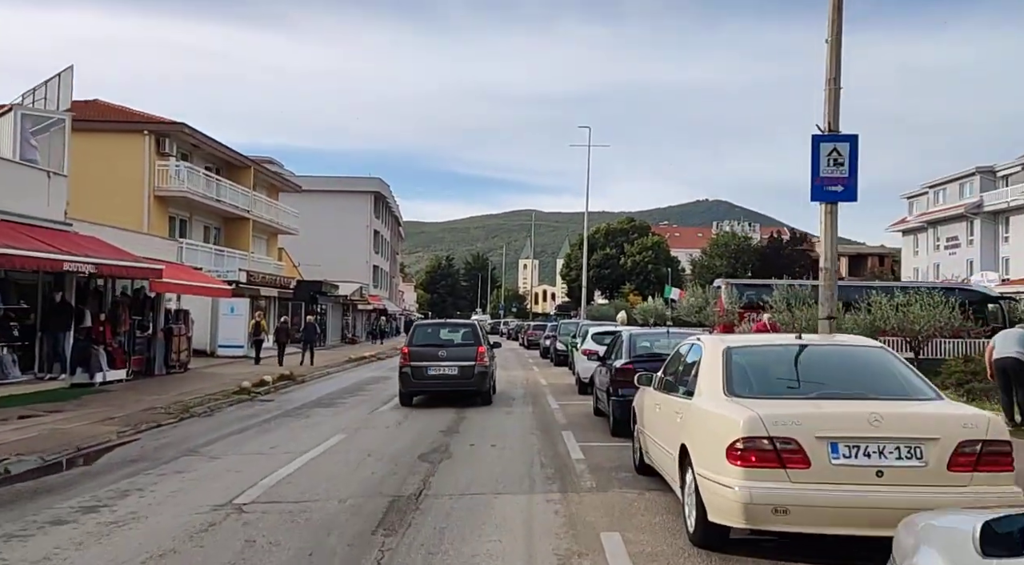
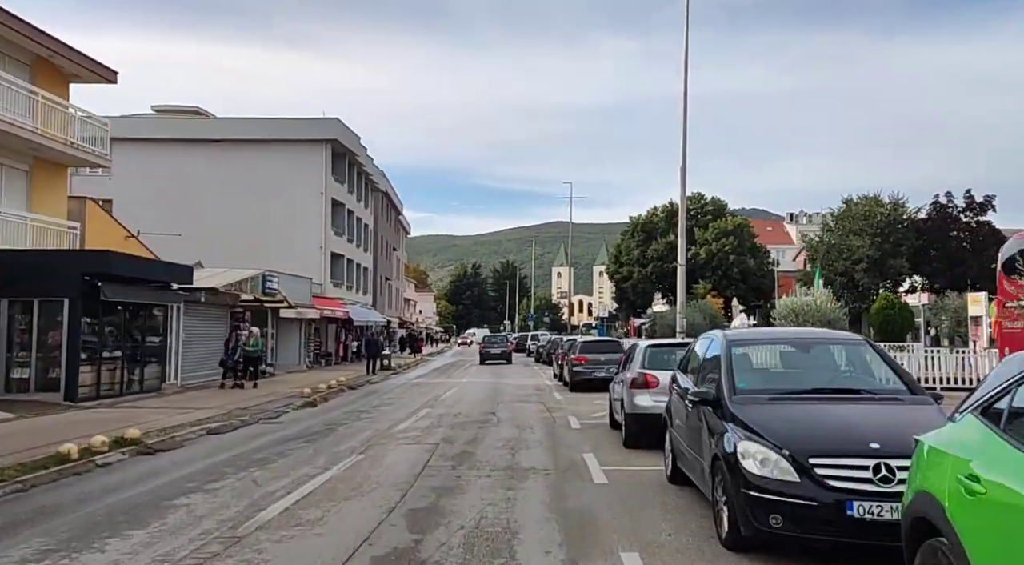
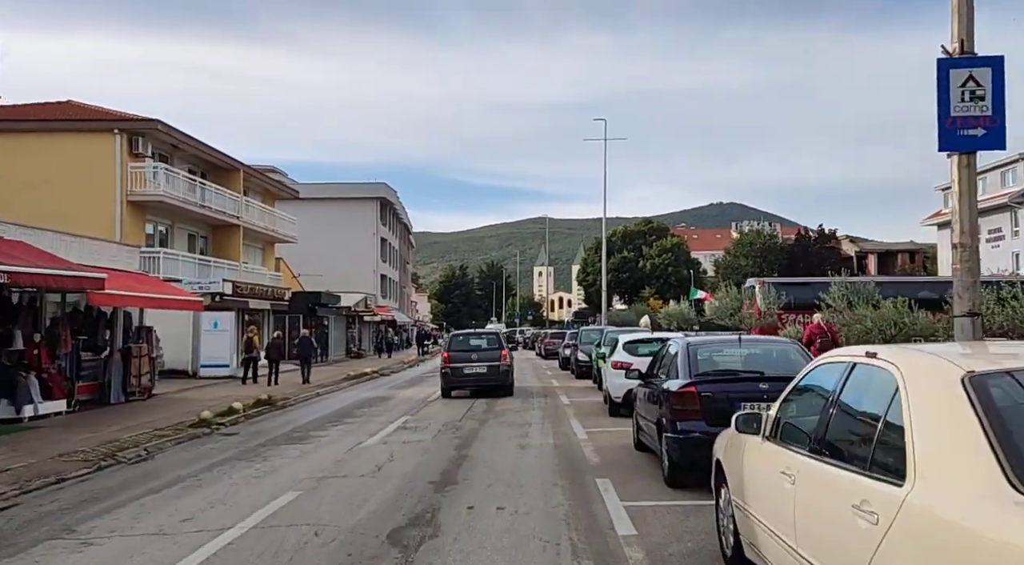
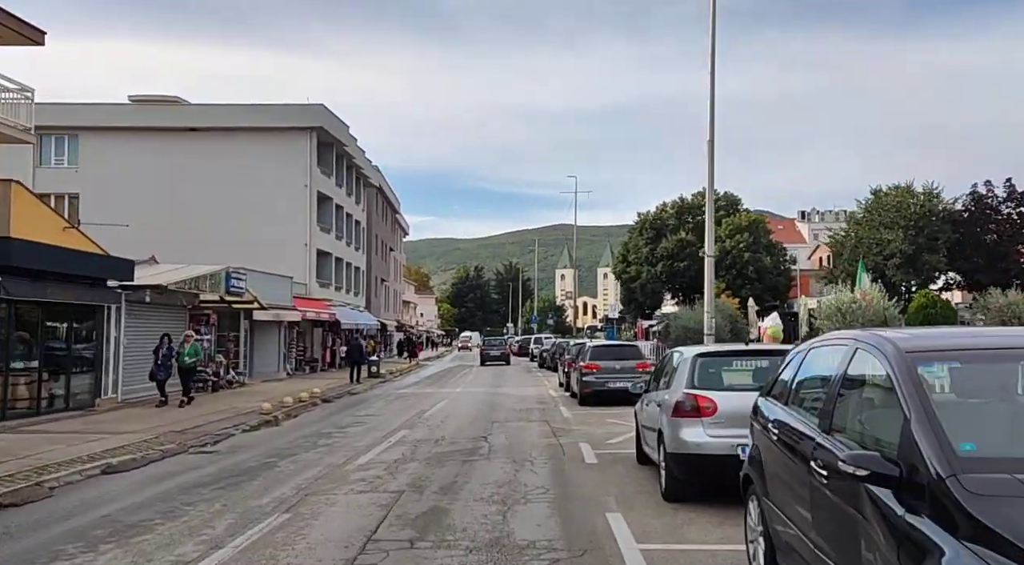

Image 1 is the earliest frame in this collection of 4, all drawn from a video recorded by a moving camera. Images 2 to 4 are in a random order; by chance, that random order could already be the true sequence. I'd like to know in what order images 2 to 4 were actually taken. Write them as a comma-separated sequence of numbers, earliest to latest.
3, 2, 4
